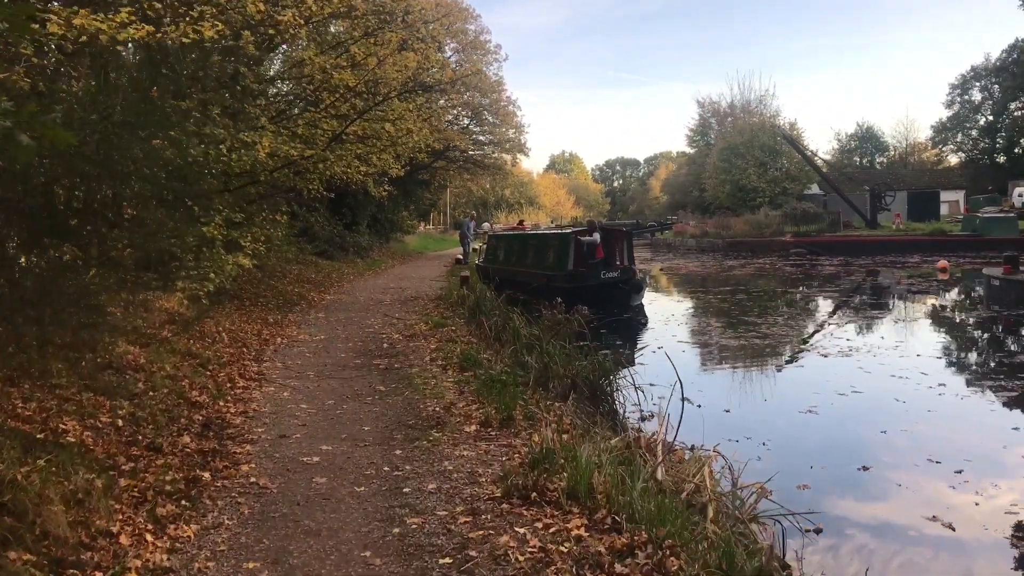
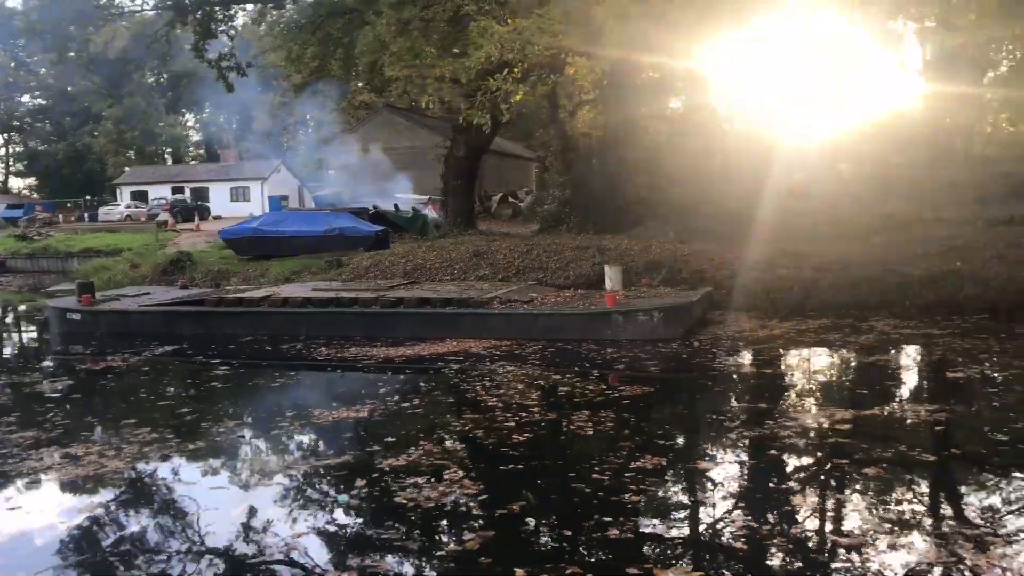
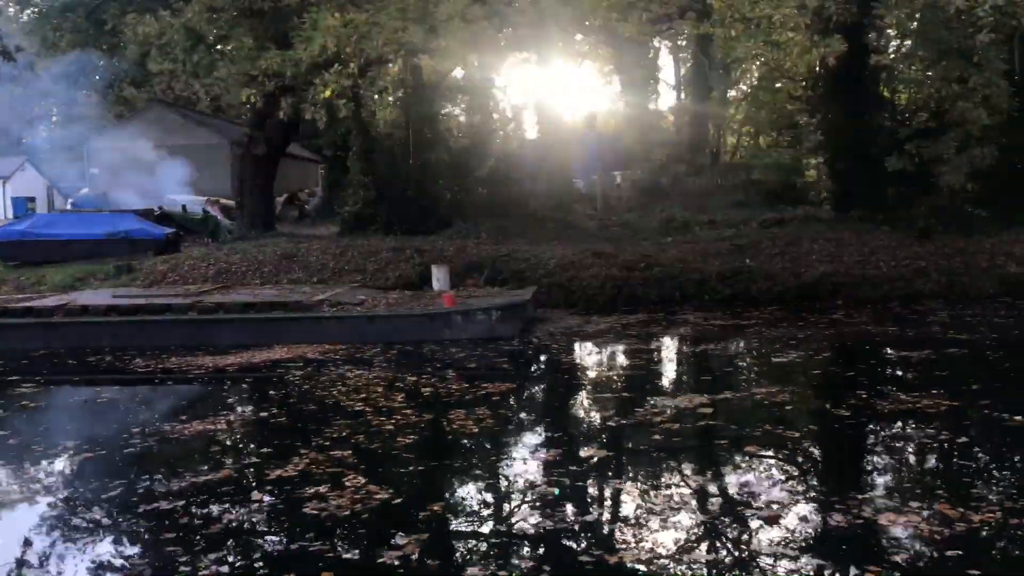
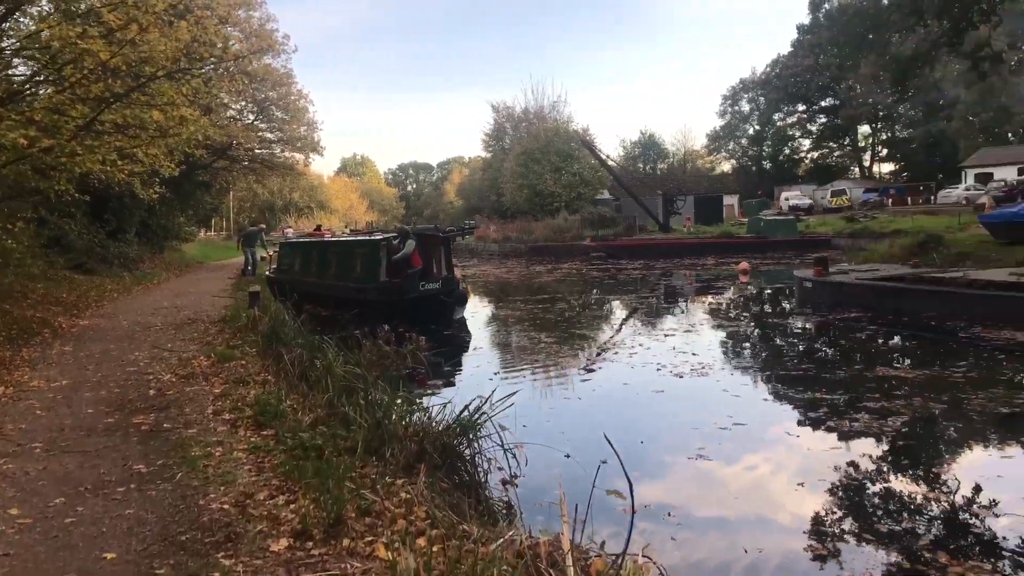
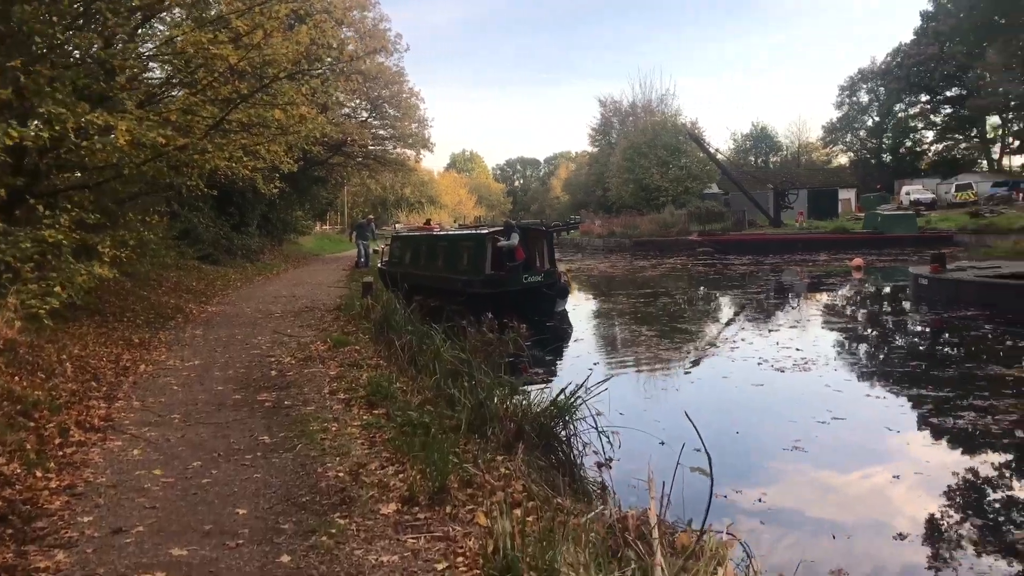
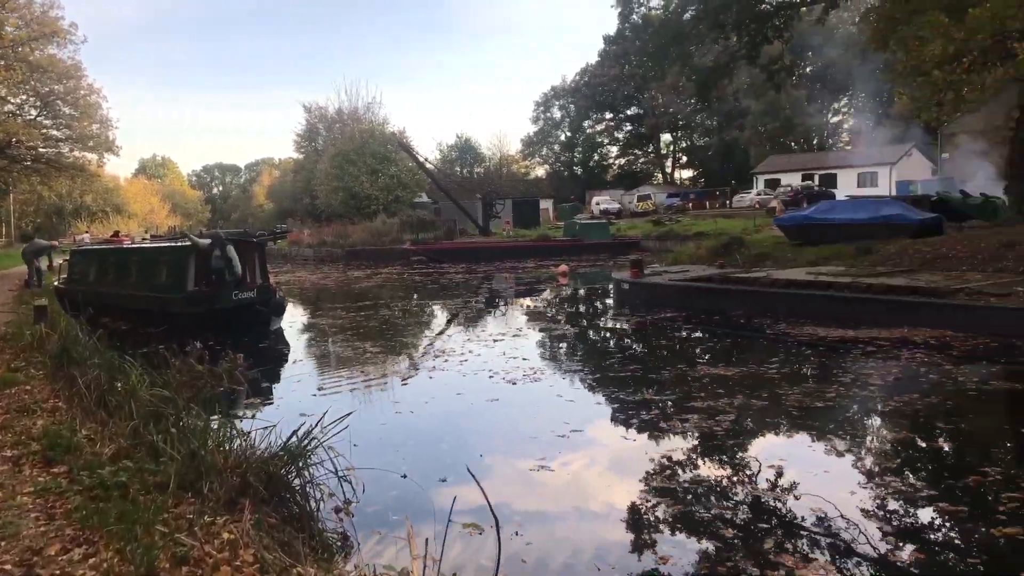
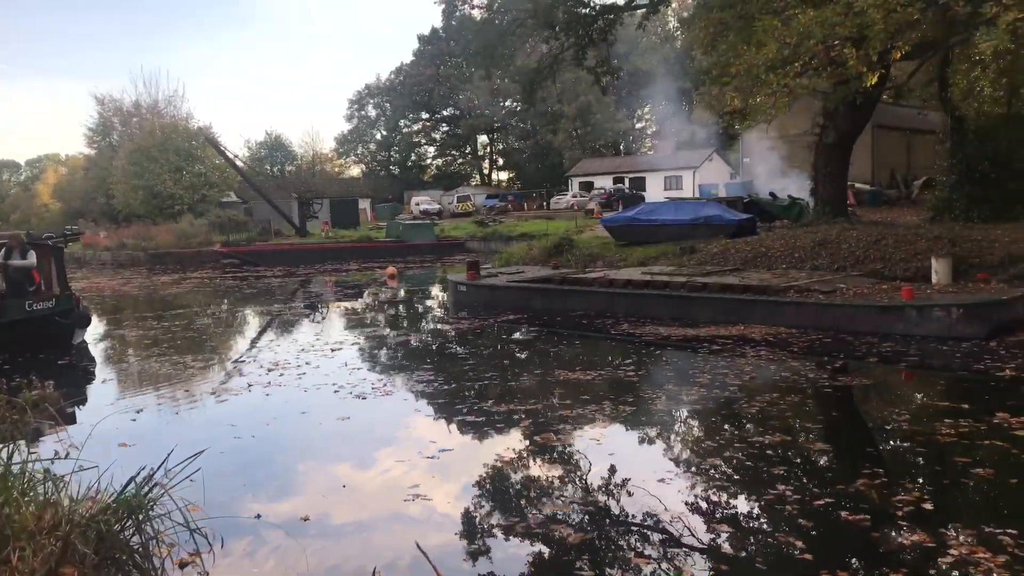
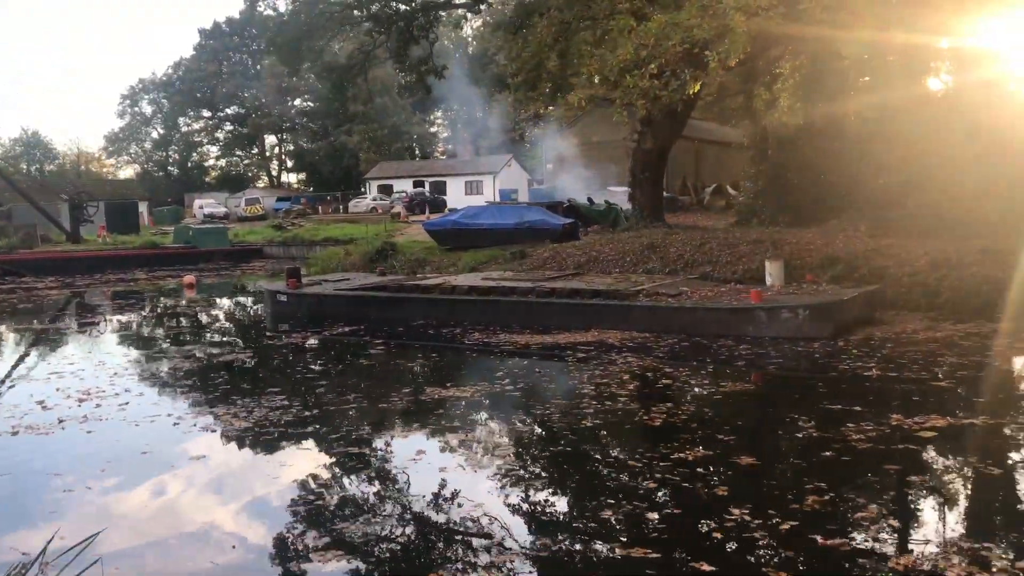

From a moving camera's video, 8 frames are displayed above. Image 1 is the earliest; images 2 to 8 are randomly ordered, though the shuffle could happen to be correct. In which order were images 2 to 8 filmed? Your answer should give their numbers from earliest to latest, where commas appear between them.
5, 4, 6, 7, 8, 2, 3
